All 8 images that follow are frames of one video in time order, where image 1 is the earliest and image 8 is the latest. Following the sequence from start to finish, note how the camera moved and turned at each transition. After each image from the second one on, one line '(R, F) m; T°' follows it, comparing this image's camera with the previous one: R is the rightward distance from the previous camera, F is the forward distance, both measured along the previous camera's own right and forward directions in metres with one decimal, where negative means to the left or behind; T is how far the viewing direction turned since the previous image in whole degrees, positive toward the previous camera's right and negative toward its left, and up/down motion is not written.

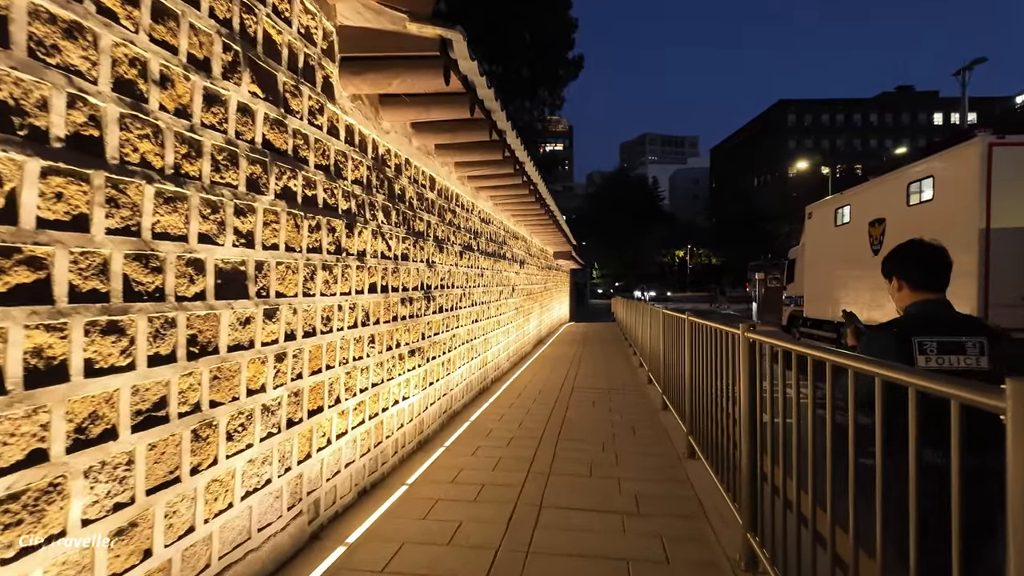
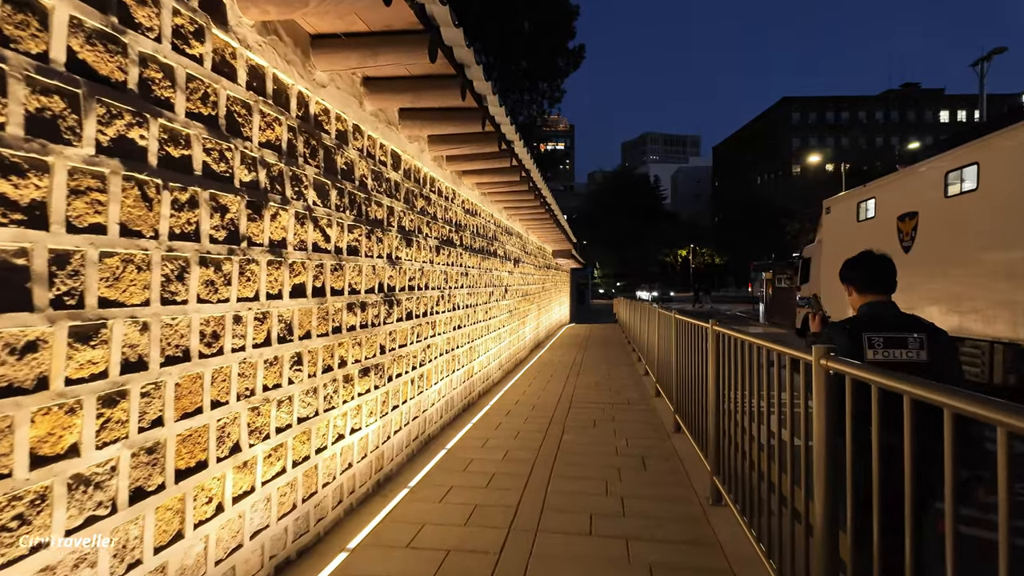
(+0.2, +1.1) m; 0°
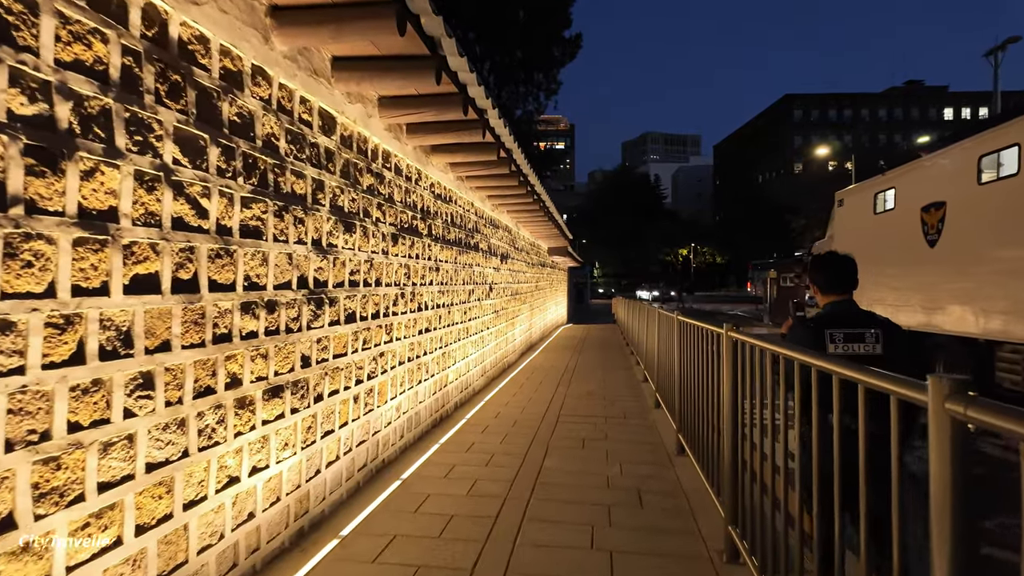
(+0.2, +1.0) m; 0°
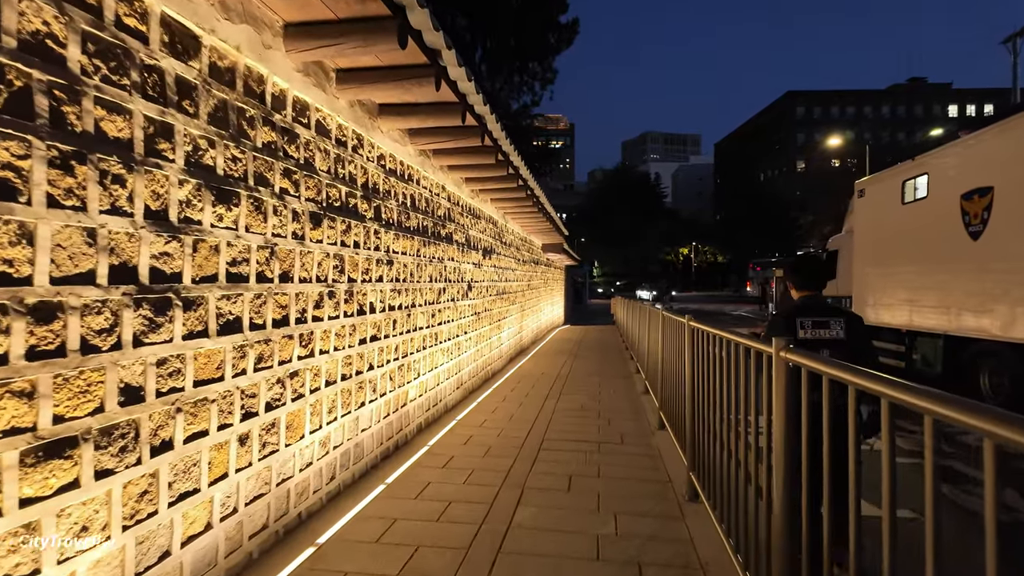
(+0.3, +1.2) m; 0°
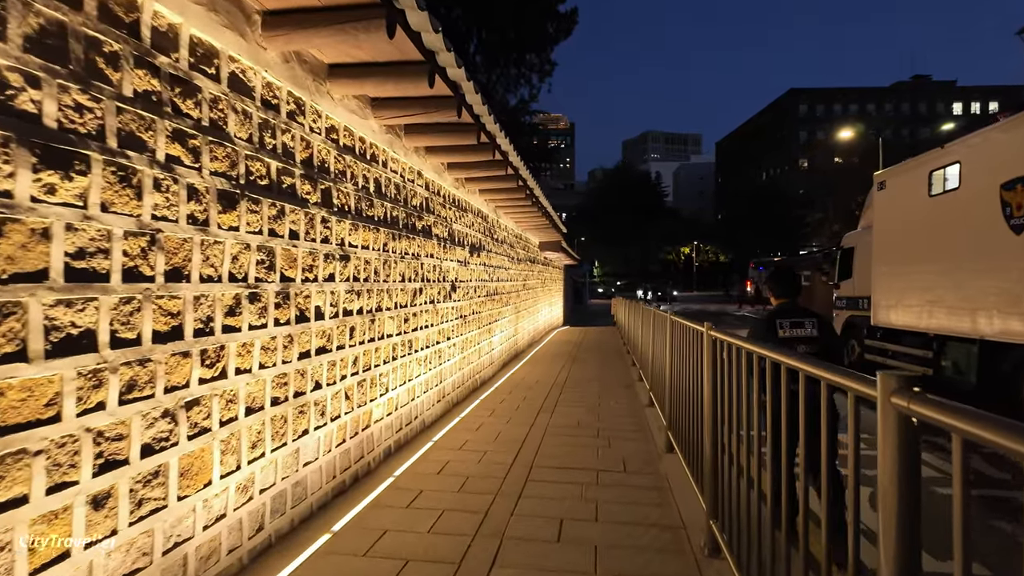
(+0.1, +0.8) m; 0°
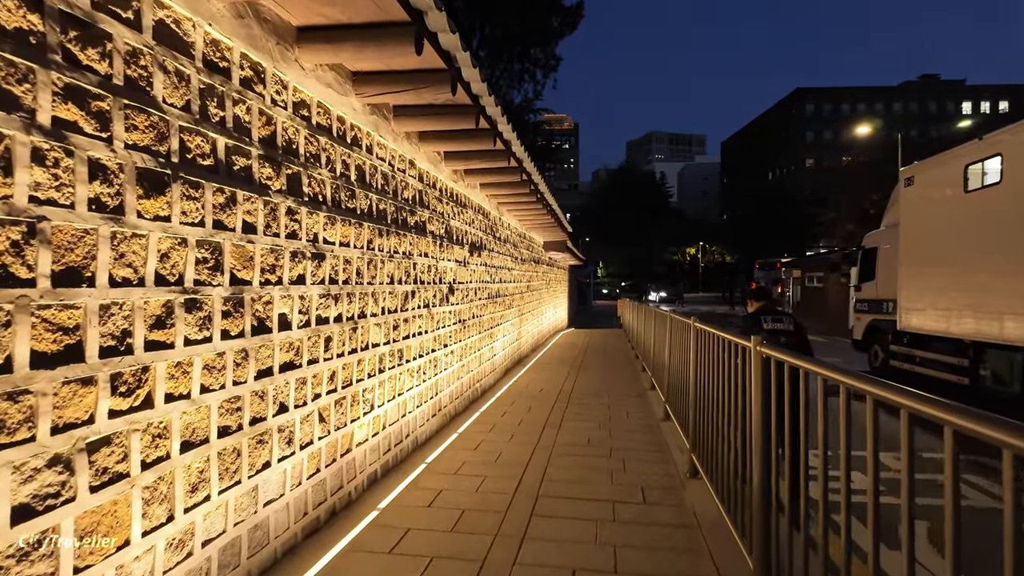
(0.0, +0.6) m; 0°
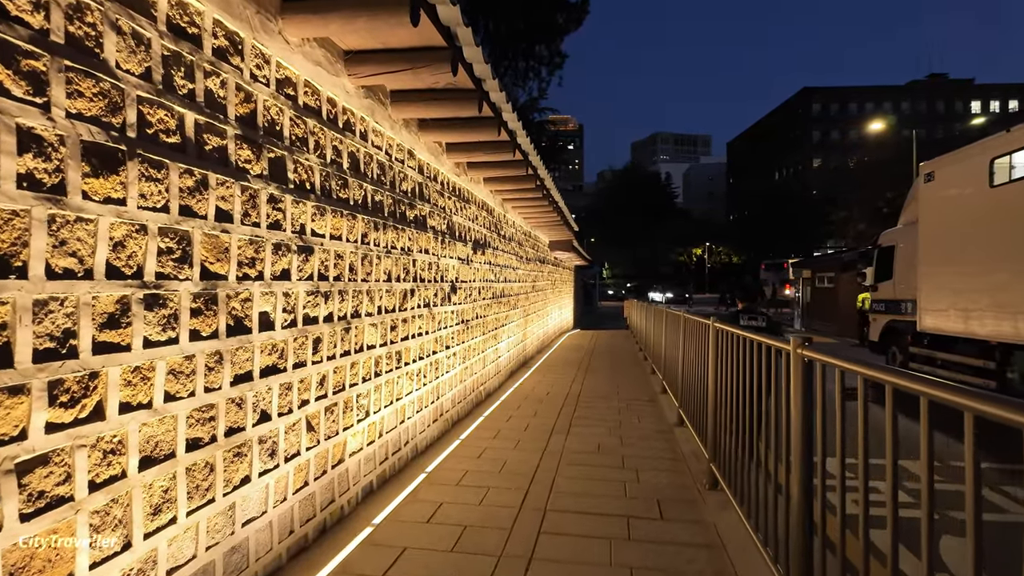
(0.0, +0.3) m; 0°
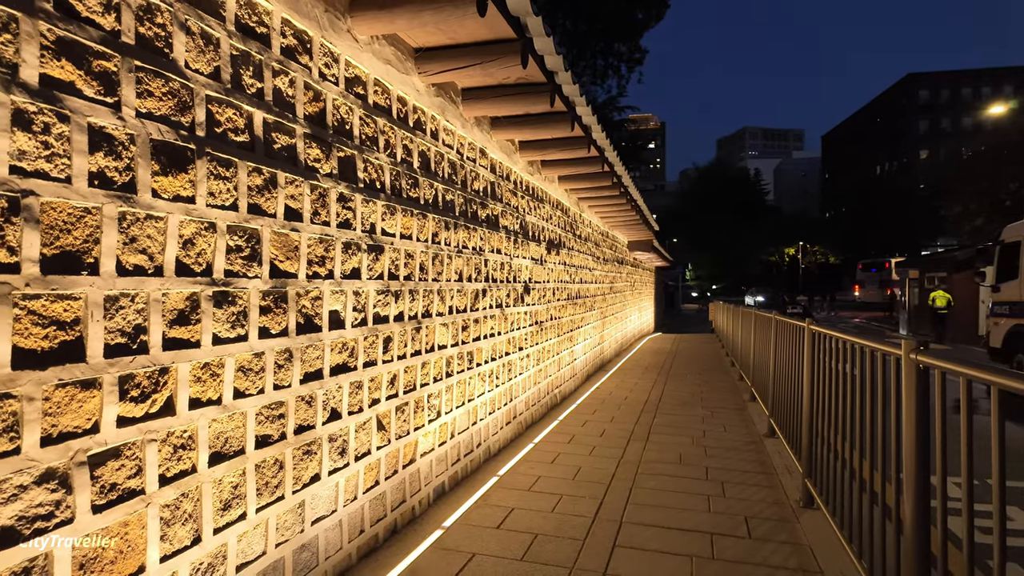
(0.0, +0.1) m; -8°
